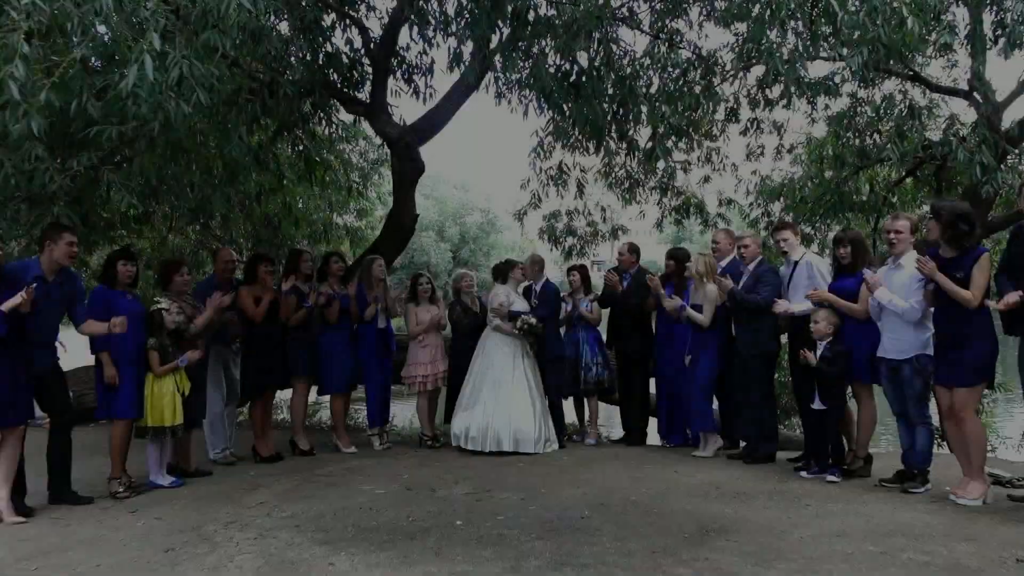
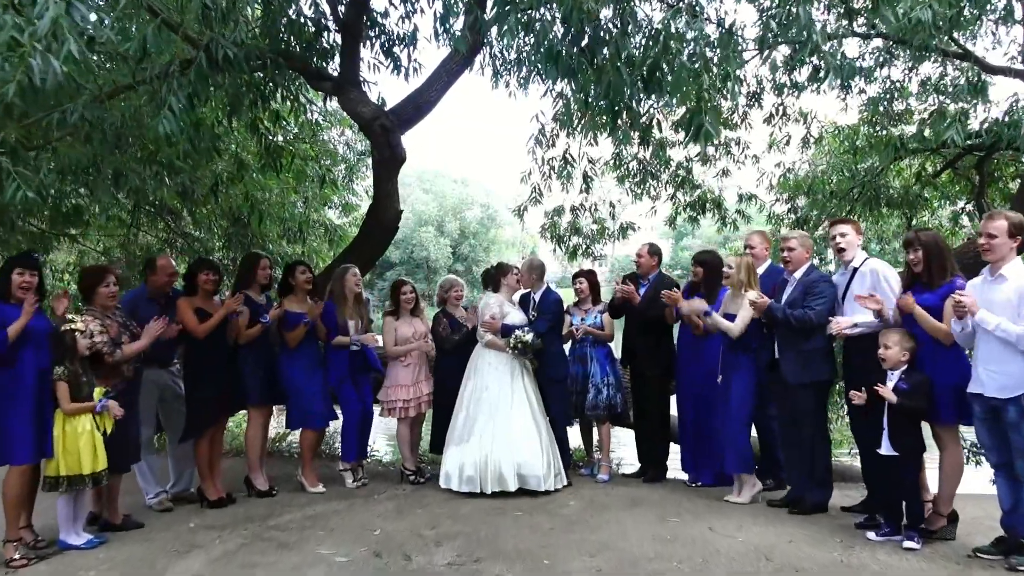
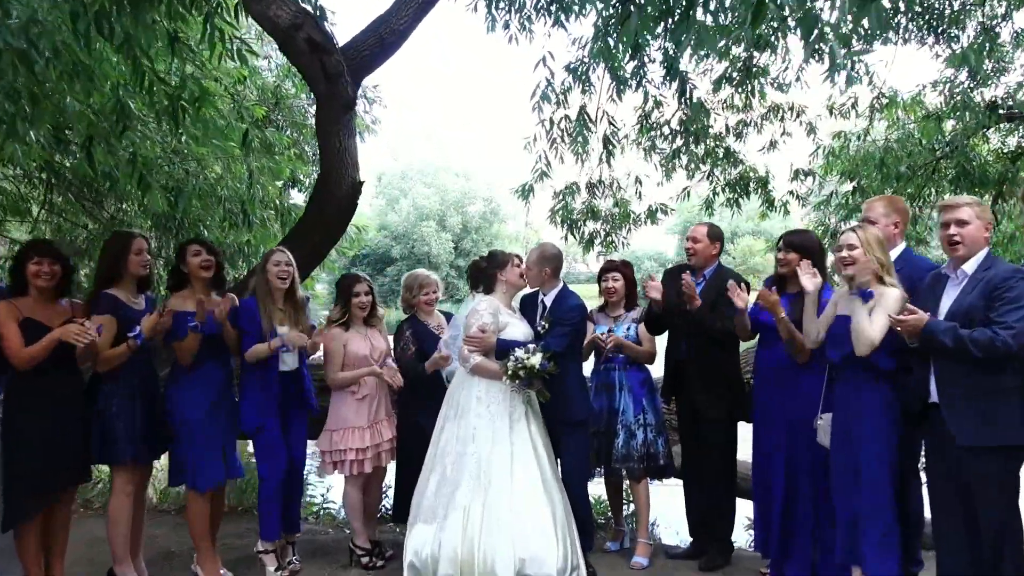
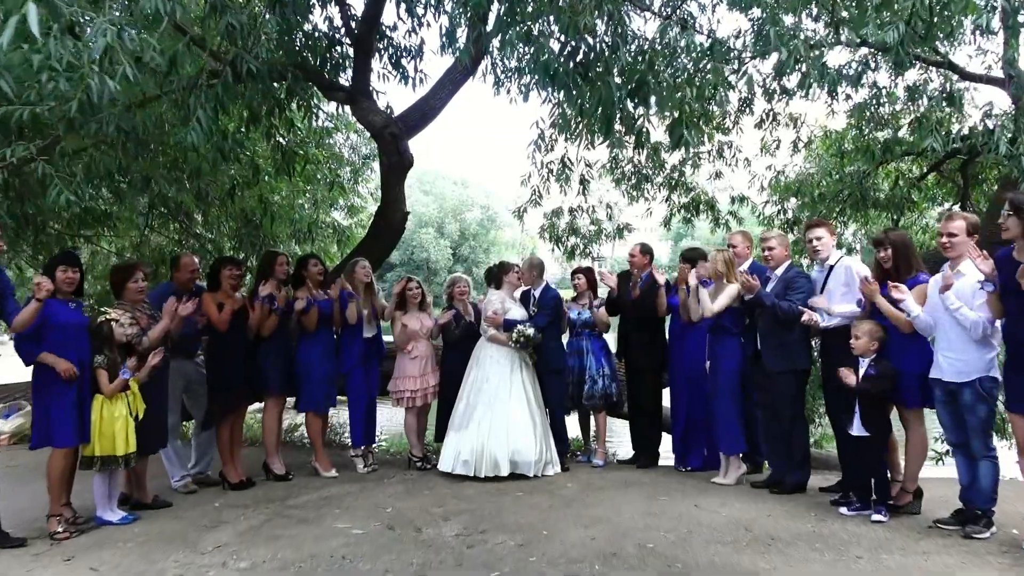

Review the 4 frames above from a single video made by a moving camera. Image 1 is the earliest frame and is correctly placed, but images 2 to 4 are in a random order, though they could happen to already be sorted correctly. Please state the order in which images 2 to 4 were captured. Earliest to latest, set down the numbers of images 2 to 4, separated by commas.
4, 2, 3
